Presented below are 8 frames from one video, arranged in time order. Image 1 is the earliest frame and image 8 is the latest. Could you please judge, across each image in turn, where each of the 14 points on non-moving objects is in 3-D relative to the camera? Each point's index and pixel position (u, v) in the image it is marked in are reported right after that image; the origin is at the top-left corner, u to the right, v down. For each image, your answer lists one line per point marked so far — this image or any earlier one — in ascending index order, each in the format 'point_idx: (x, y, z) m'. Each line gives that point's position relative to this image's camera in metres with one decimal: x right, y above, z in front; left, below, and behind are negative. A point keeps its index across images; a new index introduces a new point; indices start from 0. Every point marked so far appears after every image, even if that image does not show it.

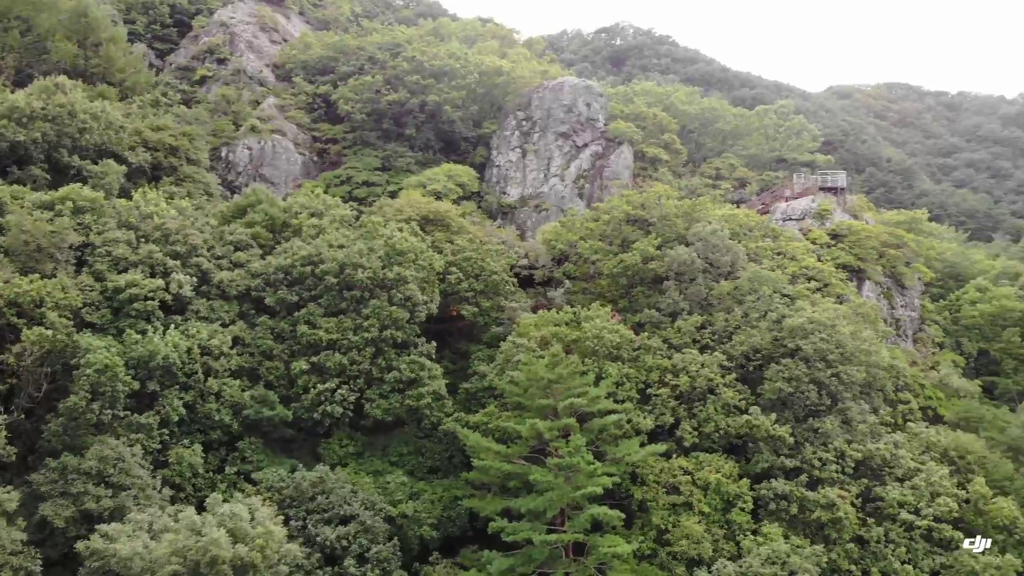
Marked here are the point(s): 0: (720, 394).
0: (+5.3, -2.8, +17.6) m
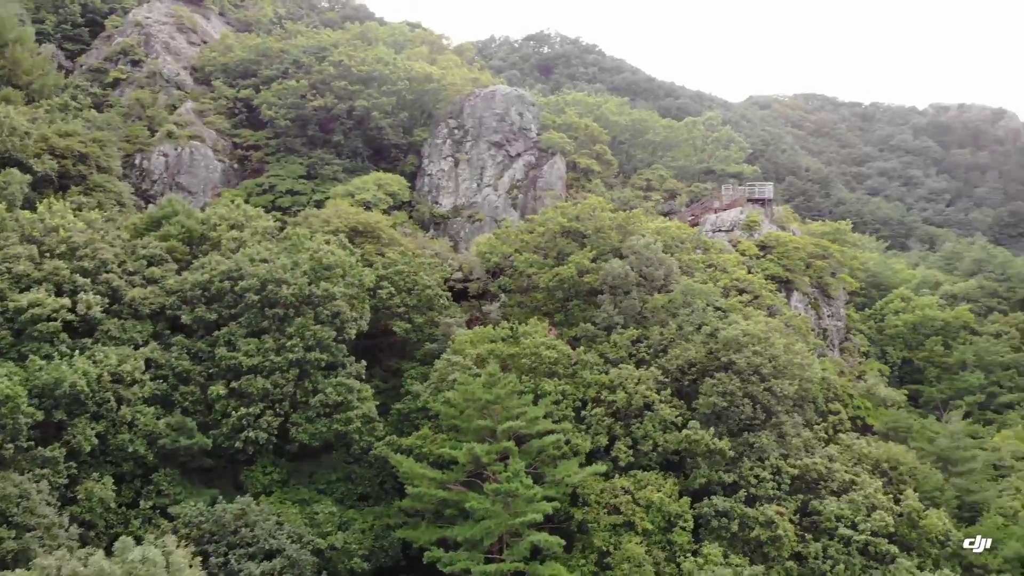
0: (+3.7, -3.1, +17.4) m
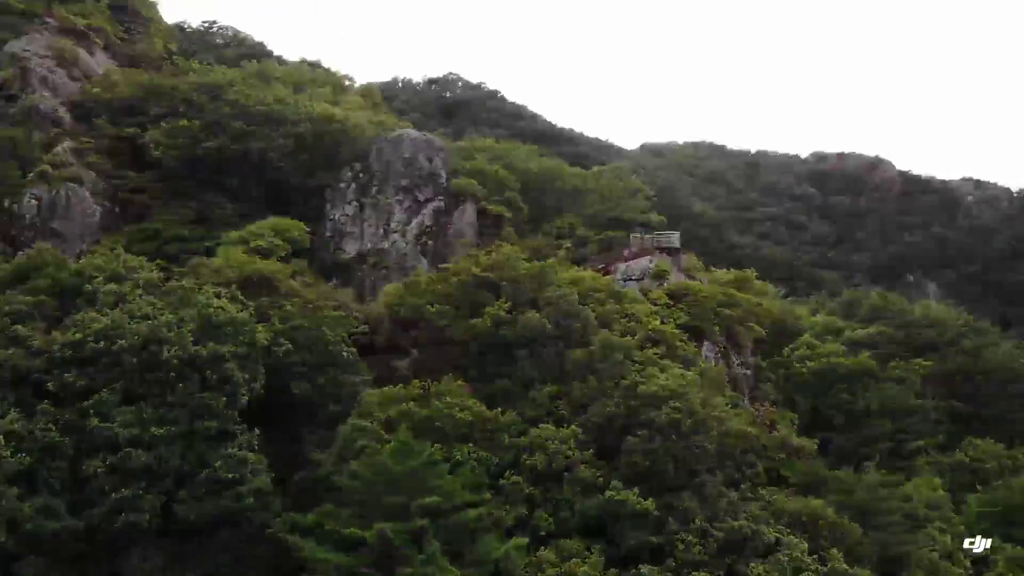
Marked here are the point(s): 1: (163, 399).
0: (+1.6, -4.5, +16.6) m
1: (-9.0, -2.8, +17.4) m
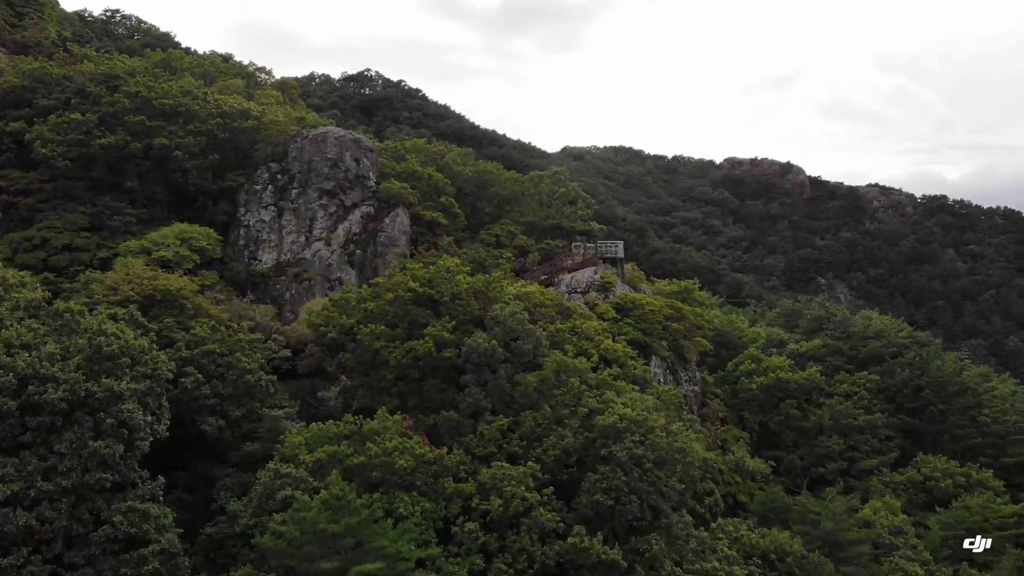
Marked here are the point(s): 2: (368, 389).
0: (+0.5, -5.0, +14.9) m
1: (-10.1, -3.4, +14.5) m
2: (-4.0, -2.8, +19.1) m
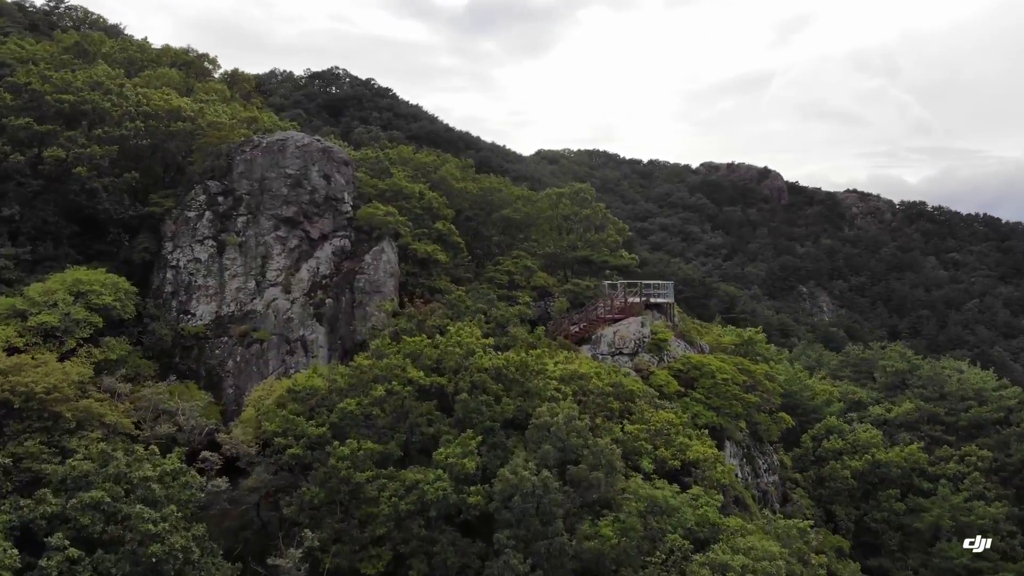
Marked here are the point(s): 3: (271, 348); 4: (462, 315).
0: (+1.8, -6.8, +8.5) m
1: (-8.8, -5.2, +7.6) m
2: (-3.0, -4.6, +12.4) m
3: (-6.6, -1.7, +19.0) m
4: (-1.3, -0.7, +18.2) m
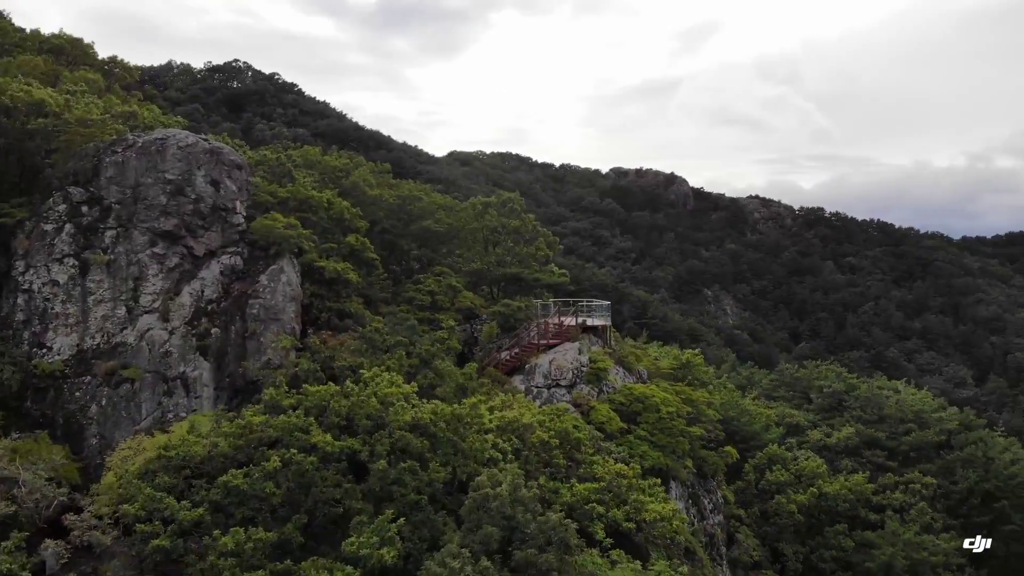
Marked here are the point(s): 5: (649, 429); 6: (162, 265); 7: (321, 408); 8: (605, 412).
0: (+1.3, -7.4, +6.3) m
1: (-9.1, -5.9, +4.1) m
2: (-3.9, -5.3, +9.6) m
3: (-8.4, -2.4, +15.7) m
4: (-3.1, -1.4, +15.6) m
5: (+3.5, -3.5, +17.1) m
6: (-8.9, +0.6, +17.3) m
7: (-3.3, -2.1, +11.8) m
8: (+2.3, -3.1, +16.7) m
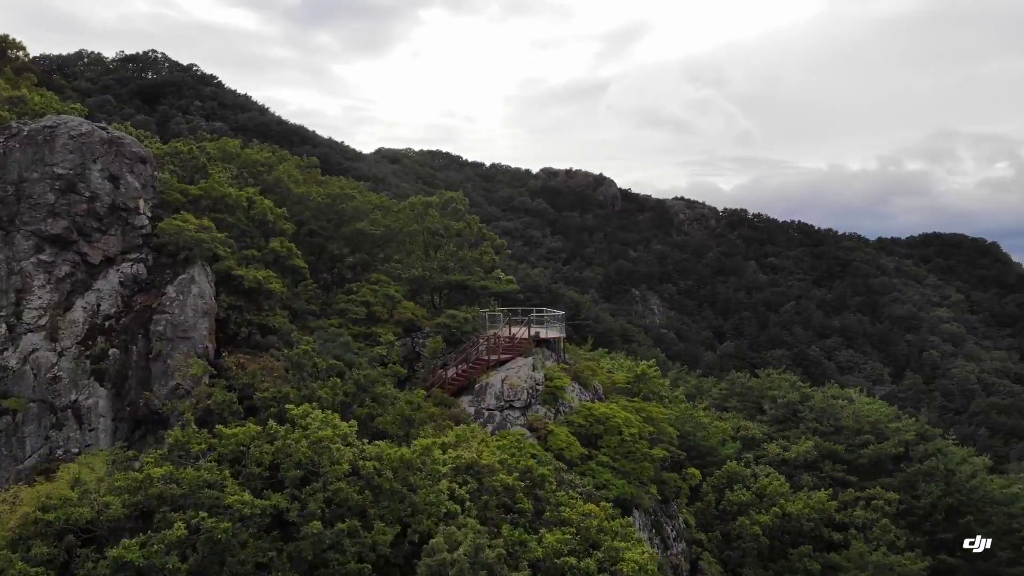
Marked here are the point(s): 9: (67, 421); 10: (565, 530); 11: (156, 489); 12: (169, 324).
0: (+1.3, -7.7, +4.7) m
1: (-8.8, -6.2, +1.4) m
2: (-4.3, -5.6, +7.5) m
3: (-9.4, -2.7, +13.1) m
4: (-4.0, -1.7, +13.5) m
5: (+2.3, -3.8, +15.7) m
6: (-10.0, +0.3, +14.6) m
7: (-3.8, -2.4, +9.7) m
8: (+1.2, -3.4, +15.2) m
9: (-8.9, -2.7, +13.4) m
10: (+0.9, -4.0, +11.2) m
11: (-4.9, -2.8, +9.4) m
12: (-7.5, -0.8, +14.8) m
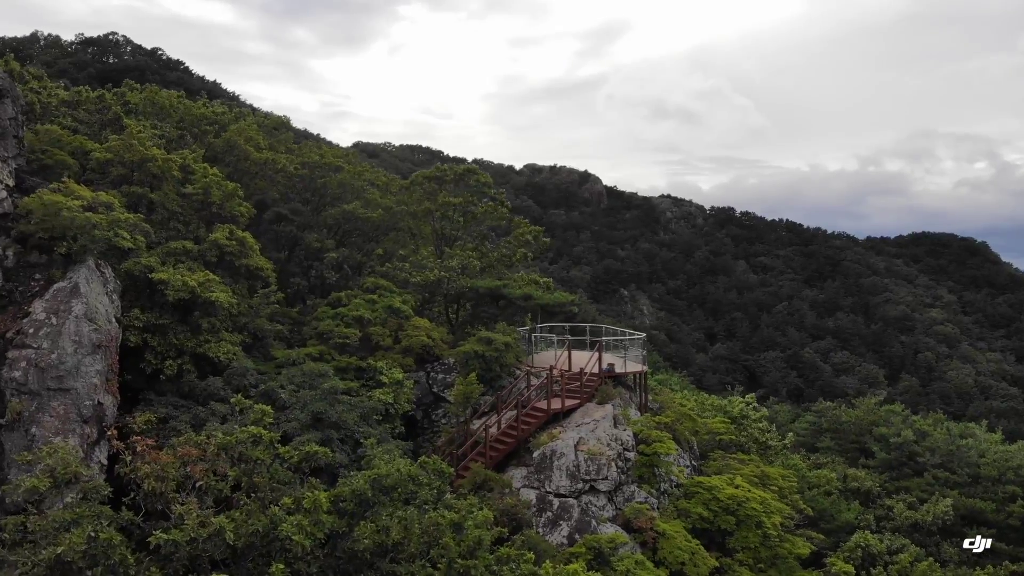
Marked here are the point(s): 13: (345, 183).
0: (+2.9, -7.9, -1.0) m
1: (-7.1, -6.4, -4.6) m
2: (-2.7, -5.8, +1.6) m
3: (-8.0, -2.9, +7.0) m
4: (-2.7, -1.9, +7.6) m
5: (+3.6, -4.0, +10.0) m
6: (-8.7, 0.0, +8.5) m
7: (-2.4, -2.6, +3.8) m
8: (+2.5, -3.6, +9.4) m
9: (-7.5, -2.9, +7.3) m
10: (+2.3, -4.2, +5.5) m
11: (-3.5, -3.0, +3.5) m
12: (-6.2, -1.0, +8.8) m
13: (-3.8, +2.4, +15.2) m
